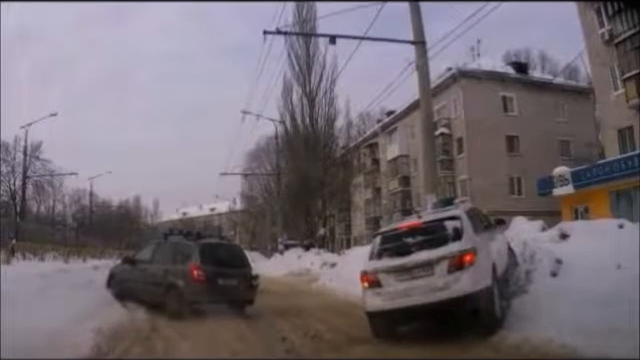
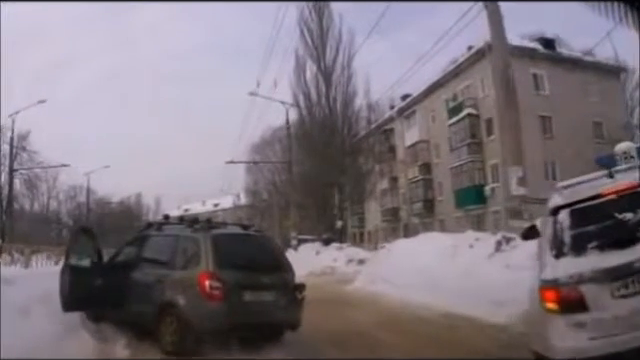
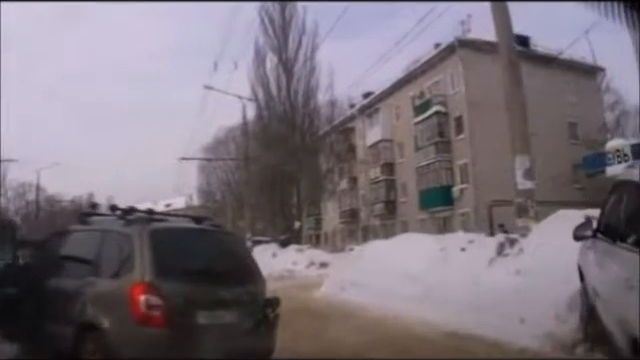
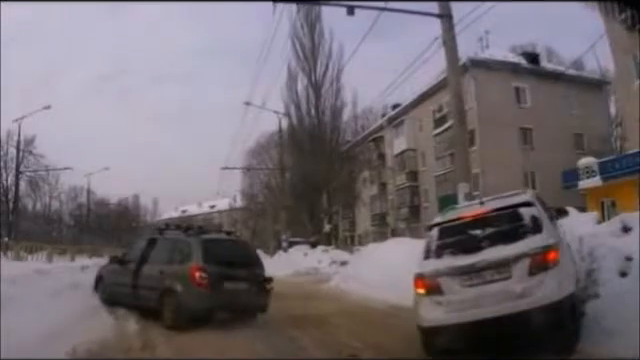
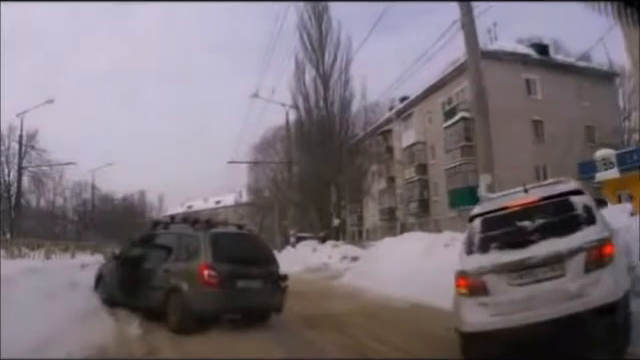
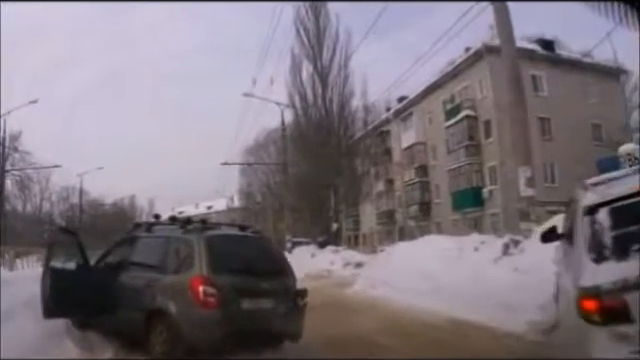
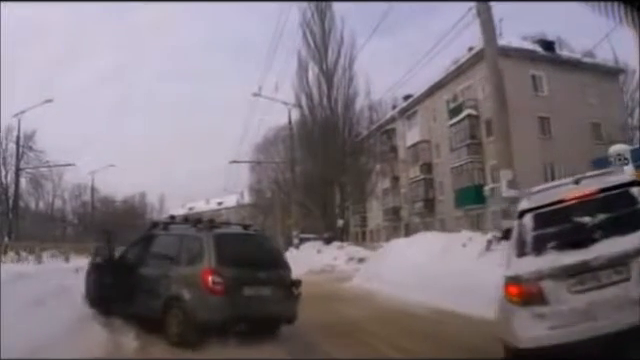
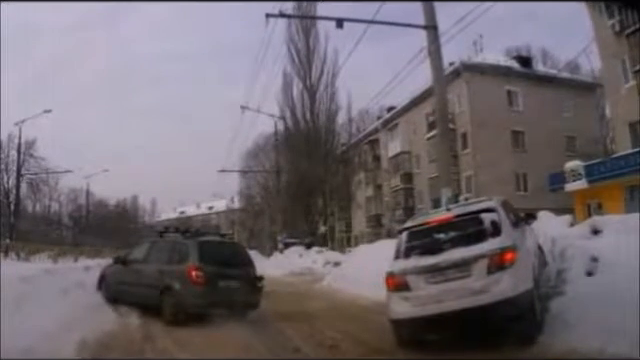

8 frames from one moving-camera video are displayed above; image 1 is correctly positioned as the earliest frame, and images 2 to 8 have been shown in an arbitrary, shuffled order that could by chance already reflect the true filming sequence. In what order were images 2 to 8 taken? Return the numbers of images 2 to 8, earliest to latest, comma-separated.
8, 4, 5, 7, 2, 6, 3
